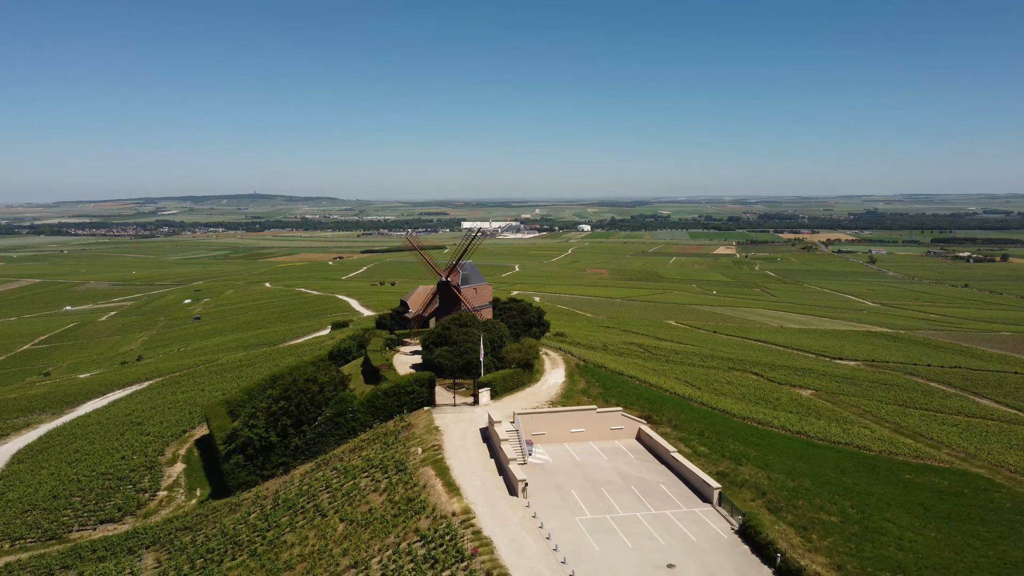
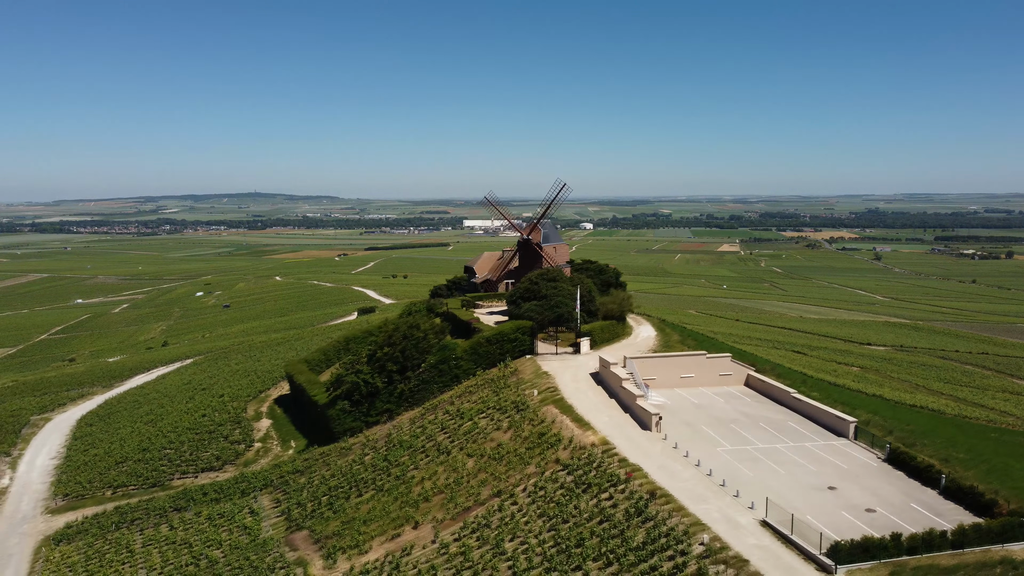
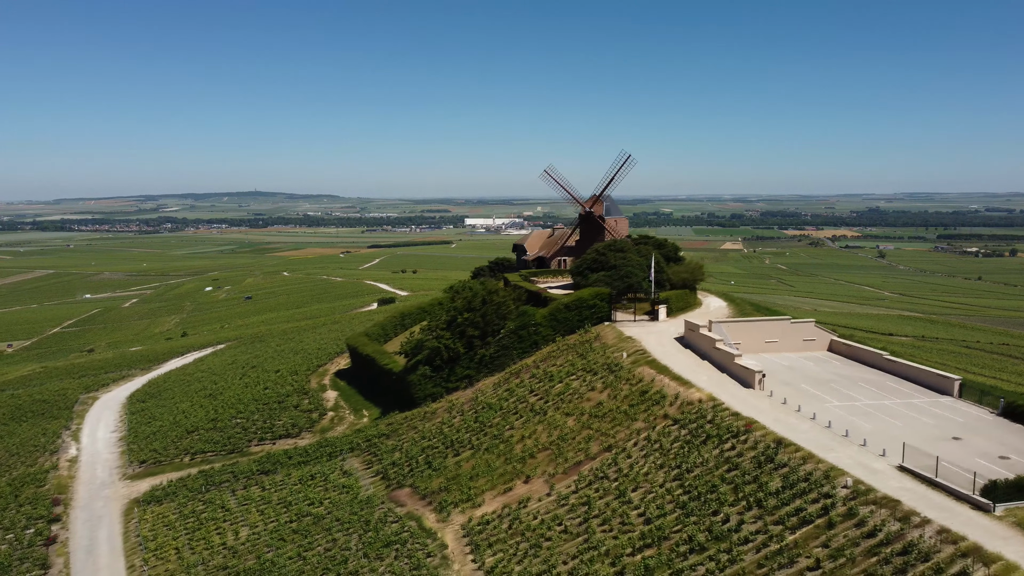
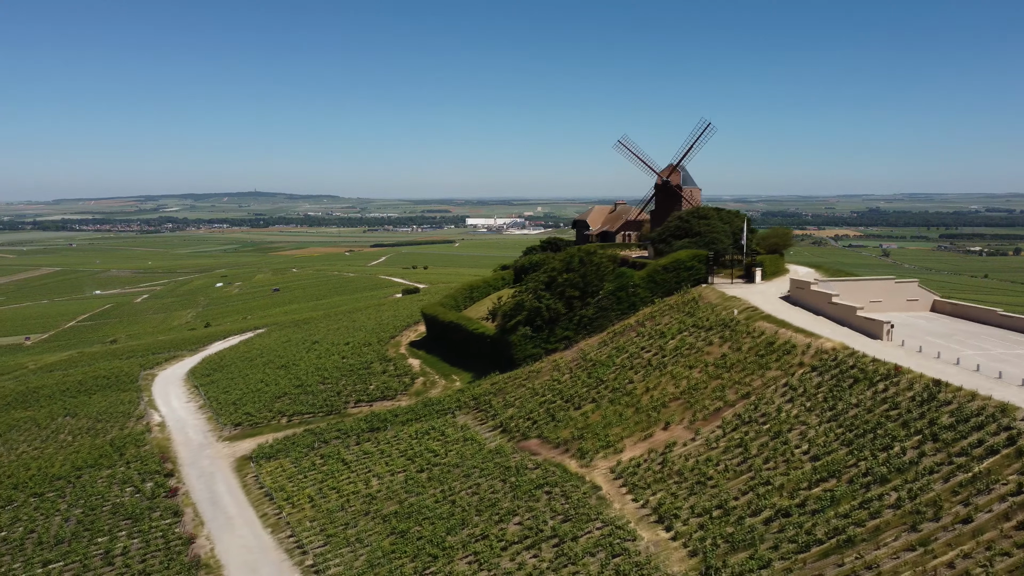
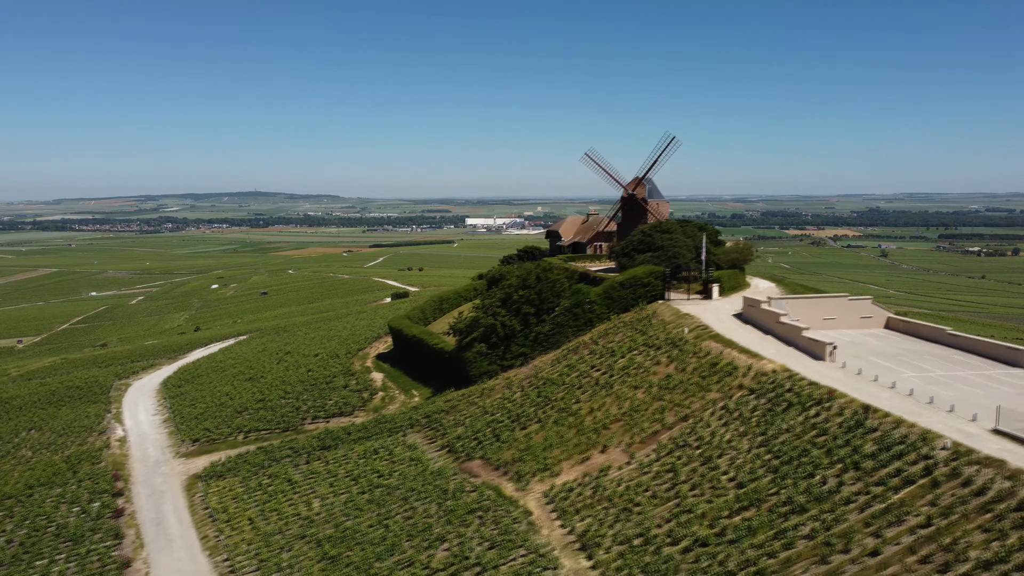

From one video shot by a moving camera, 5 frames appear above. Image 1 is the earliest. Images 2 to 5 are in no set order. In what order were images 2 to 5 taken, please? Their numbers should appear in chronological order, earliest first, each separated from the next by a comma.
2, 3, 5, 4
